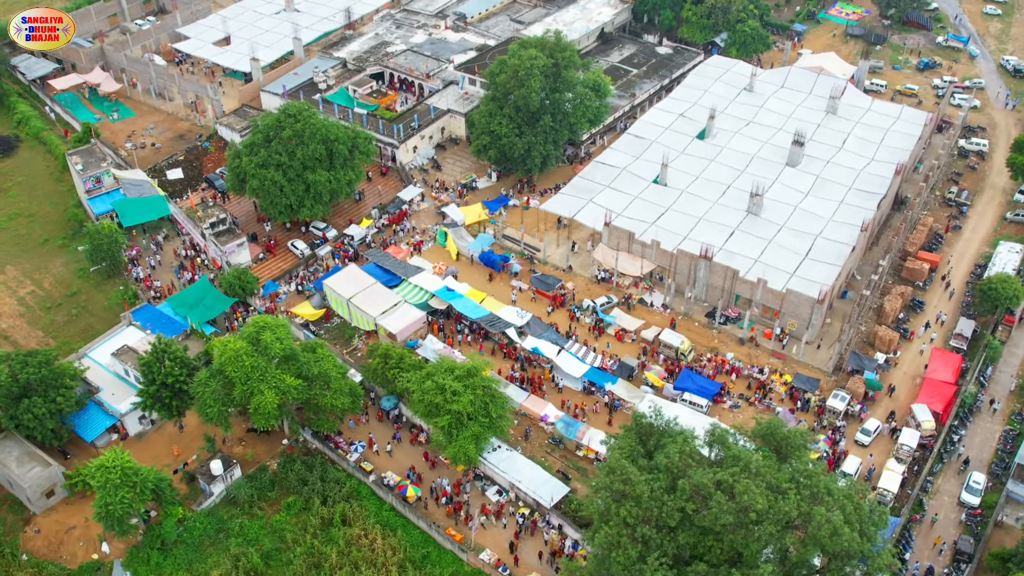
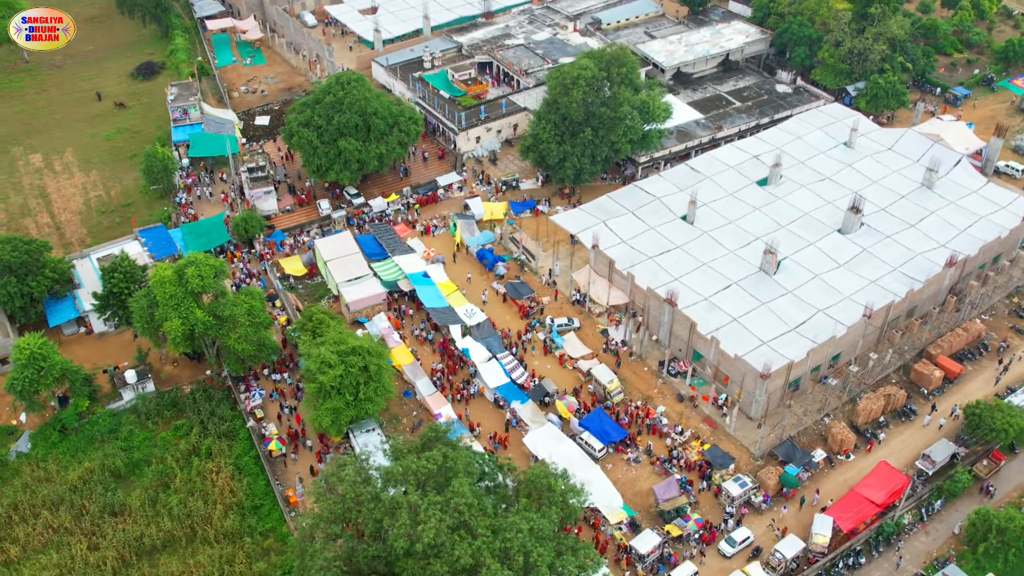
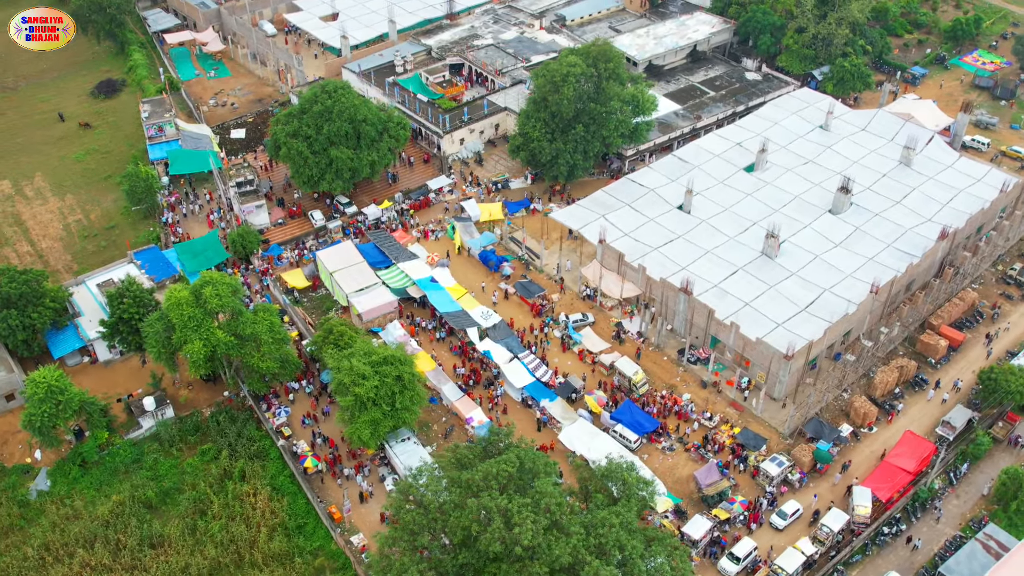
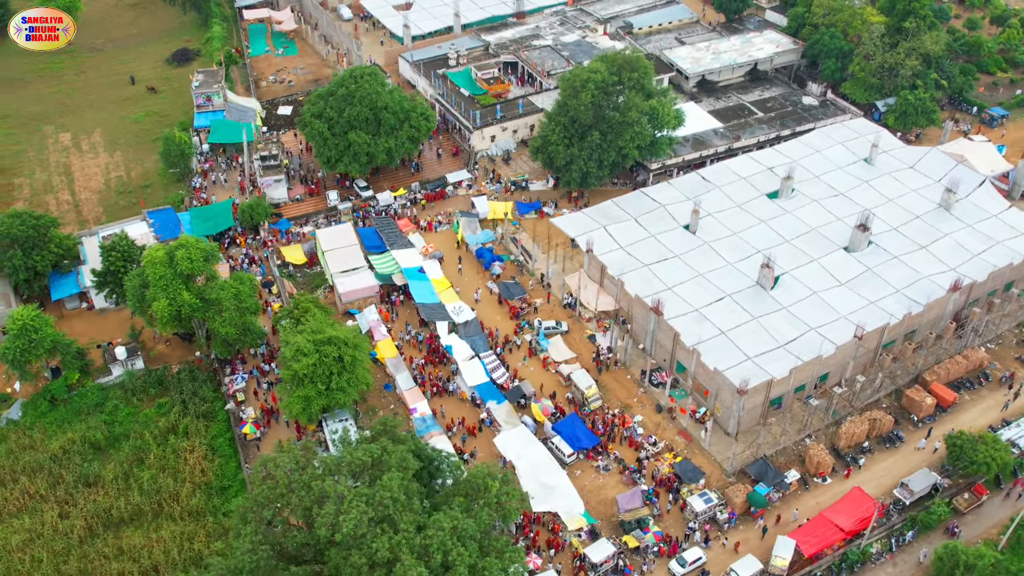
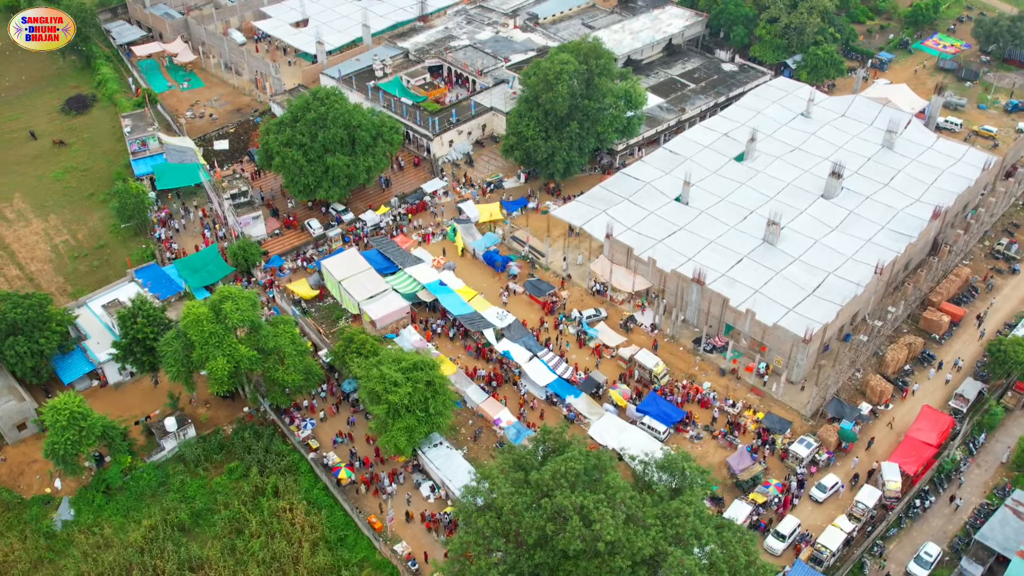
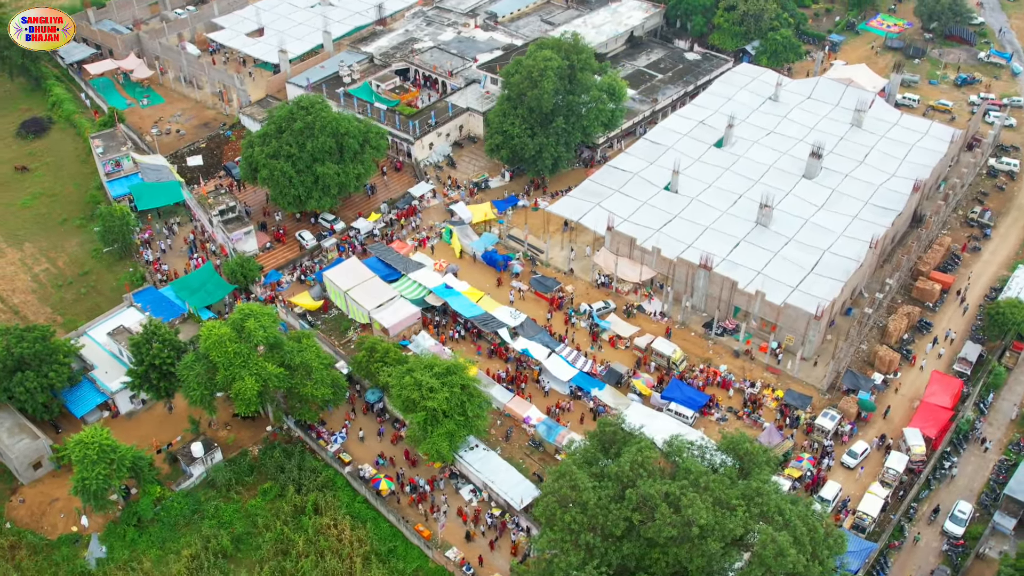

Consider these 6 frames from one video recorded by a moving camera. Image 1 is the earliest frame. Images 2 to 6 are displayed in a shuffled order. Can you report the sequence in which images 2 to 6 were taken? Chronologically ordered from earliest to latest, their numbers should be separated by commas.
6, 5, 3, 2, 4
